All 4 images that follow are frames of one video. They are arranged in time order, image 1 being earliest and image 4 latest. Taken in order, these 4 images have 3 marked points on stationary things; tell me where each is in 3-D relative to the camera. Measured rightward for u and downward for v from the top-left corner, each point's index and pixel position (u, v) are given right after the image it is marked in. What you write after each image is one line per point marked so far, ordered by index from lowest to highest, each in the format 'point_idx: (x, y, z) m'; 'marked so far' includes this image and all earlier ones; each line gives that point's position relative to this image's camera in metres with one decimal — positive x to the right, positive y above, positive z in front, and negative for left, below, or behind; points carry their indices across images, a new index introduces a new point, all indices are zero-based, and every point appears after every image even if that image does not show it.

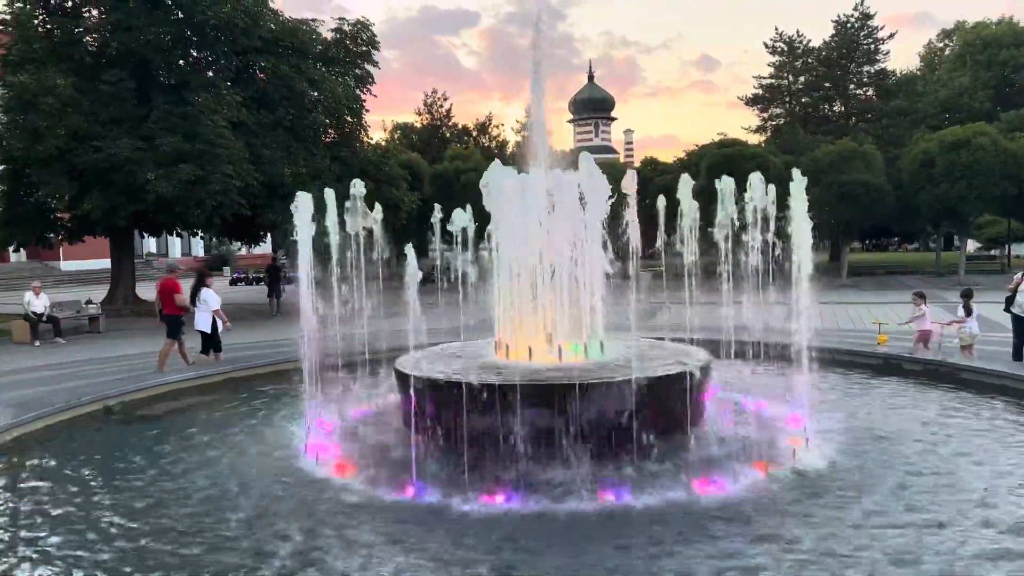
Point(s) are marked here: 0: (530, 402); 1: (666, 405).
0: (+0.1, -0.9, +6.3) m
1: (+1.3, -1.0, +6.6) m
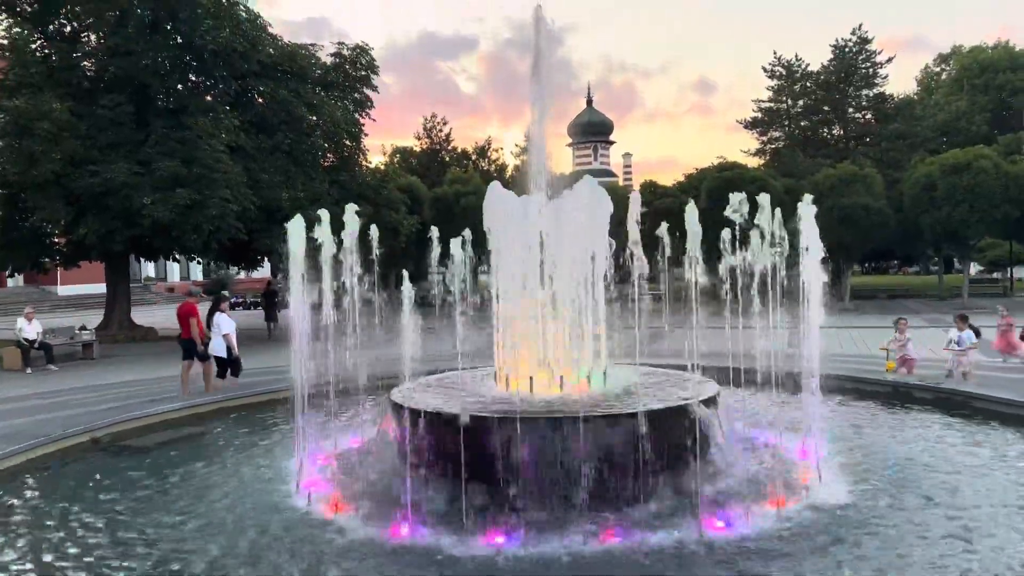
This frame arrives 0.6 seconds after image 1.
0: (+0.1, -1.1, +6.0) m
1: (+1.3, -1.2, +6.4) m
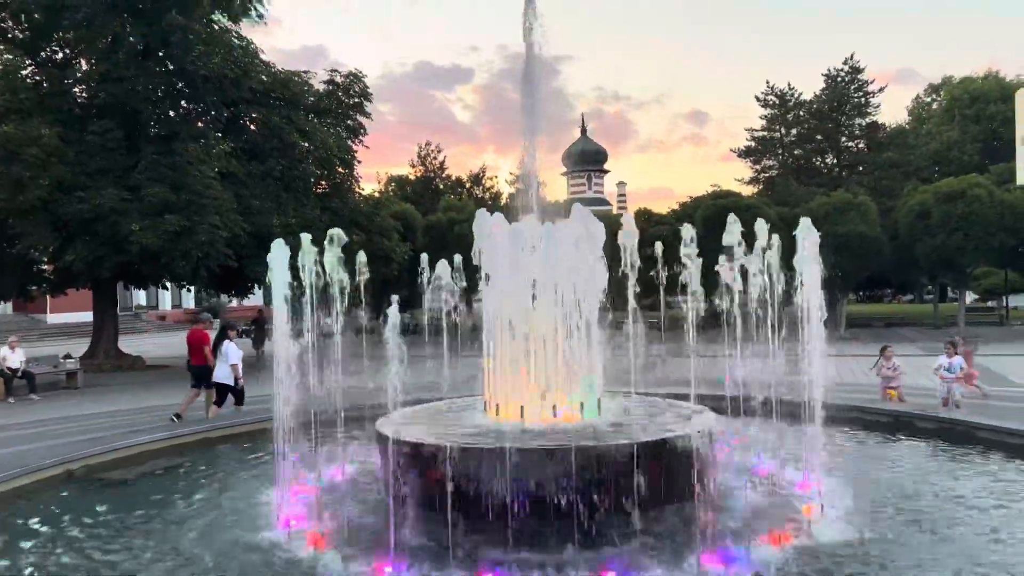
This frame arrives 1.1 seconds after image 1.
0: (+0.1, -1.3, +5.8) m
1: (+1.2, -1.4, +6.1) m
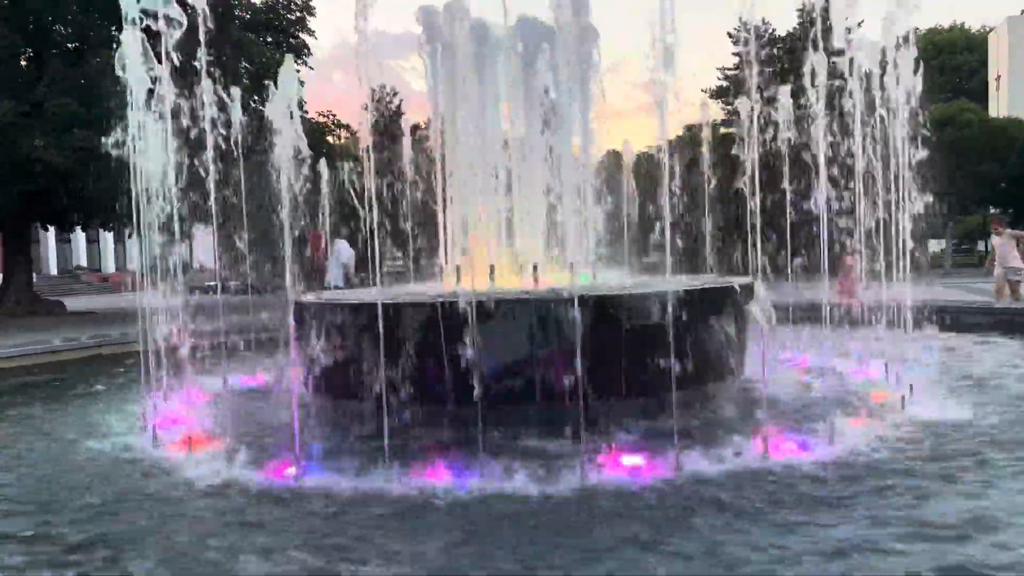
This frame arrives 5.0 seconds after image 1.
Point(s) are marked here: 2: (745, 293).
0: (-0.1, -0.3, +4.1) m
1: (+1.0, -0.3, +4.5) m
2: (+1.4, -0.1, +4.9) m
